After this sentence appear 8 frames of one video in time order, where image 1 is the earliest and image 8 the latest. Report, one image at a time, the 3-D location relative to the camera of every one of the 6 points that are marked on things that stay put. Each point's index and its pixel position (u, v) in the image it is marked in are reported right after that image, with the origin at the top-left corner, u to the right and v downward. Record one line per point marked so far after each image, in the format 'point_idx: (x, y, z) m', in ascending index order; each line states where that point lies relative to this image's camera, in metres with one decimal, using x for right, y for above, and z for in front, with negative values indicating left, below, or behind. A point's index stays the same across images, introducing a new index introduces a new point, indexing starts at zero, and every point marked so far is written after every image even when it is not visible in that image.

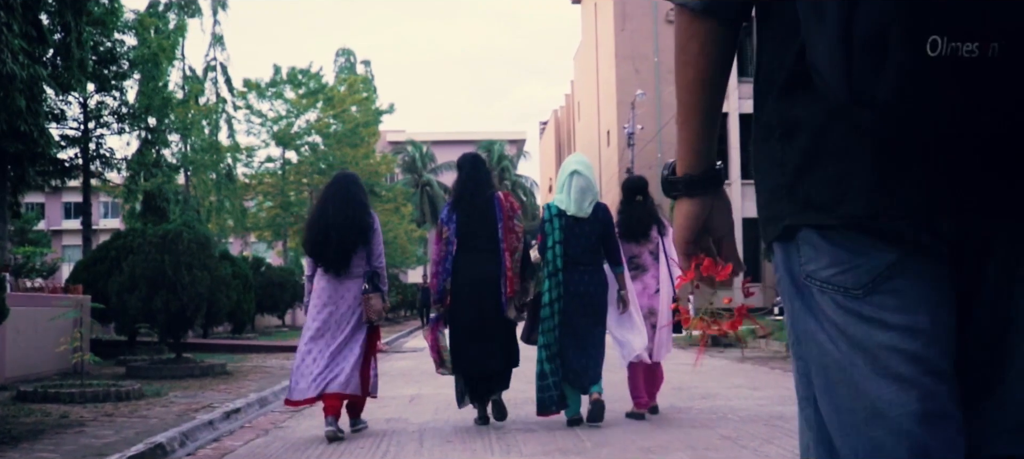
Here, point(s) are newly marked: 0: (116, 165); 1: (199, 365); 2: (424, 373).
0: (-6.1, +1.0, +16.8) m
1: (-3.0, -1.3, +10.3) m
2: (-1.0, -1.6, +12.2) m
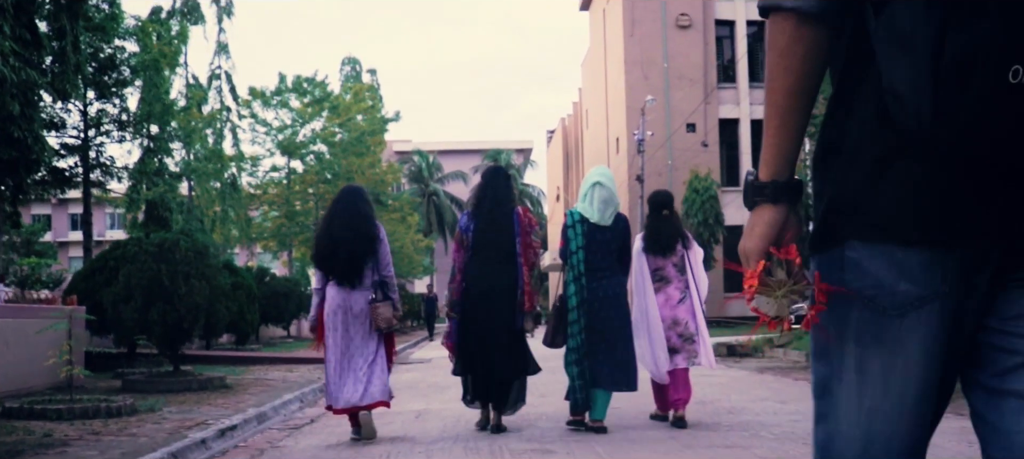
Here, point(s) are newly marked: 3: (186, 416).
0: (-6.0, +0.9, +16.5) m
1: (-2.9, -1.4, +9.9) m
2: (-0.9, -1.7, +11.8) m
3: (-2.2, -1.3, +7.3) m
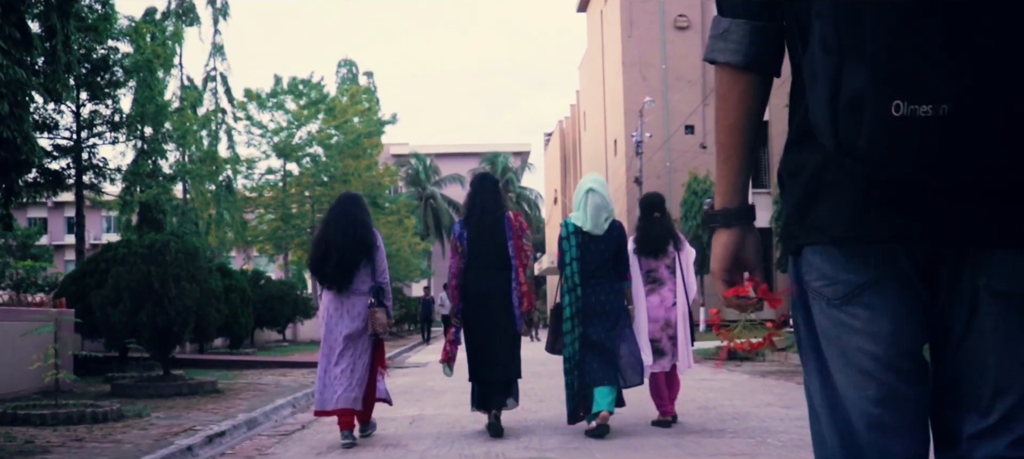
0: (-6.0, +0.8, +16.3) m
1: (-2.9, -1.4, +9.7) m
2: (-0.9, -1.7, +11.7) m
3: (-2.2, -1.3, +7.1) m
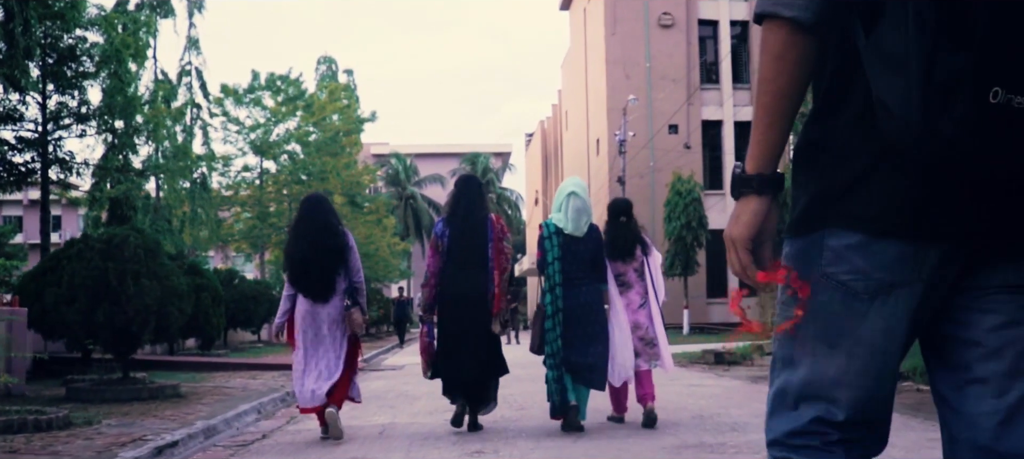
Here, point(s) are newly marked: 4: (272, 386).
0: (-6.3, +0.9, +15.7) m
1: (-3.1, -1.3, +9.2) m
2: (-1.1, -1.7, +11.2) m
3: (-2.4, -1.2, +6.6) m
4: (-2.4, -1.6, +11.1) m
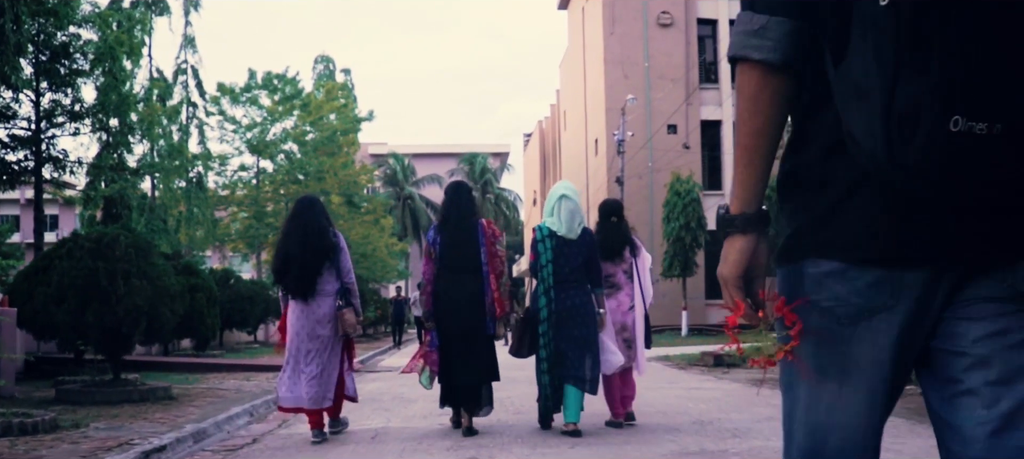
0: (-6.3, +0.9, +15.6) m
1: (-3.1, -1.3, +9.1) m
2: (-1.2, -1.7, +11.0) m
3: (-2.4, -1.2, +6.5) m
4: (-2.5, -1.6, +11.0) m
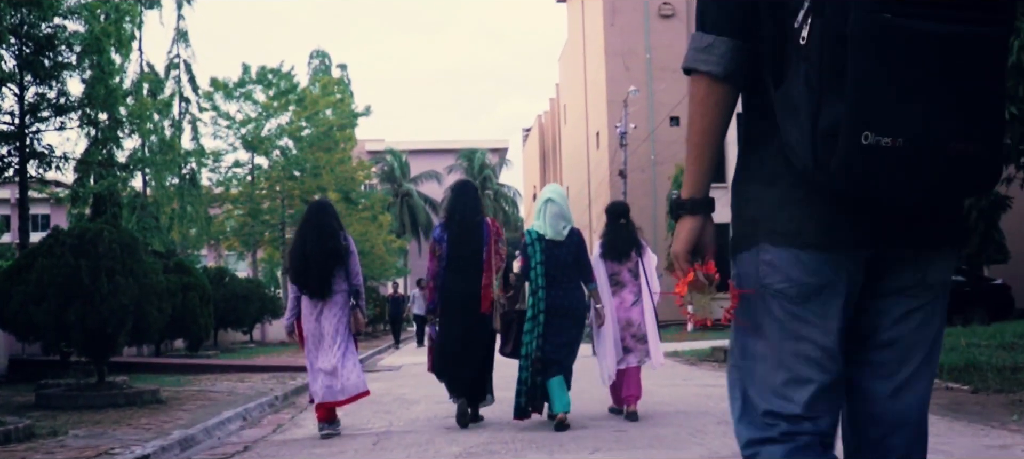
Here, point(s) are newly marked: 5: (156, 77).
0: (-6.3, +0.9, +15.1) m
1: (-3.0, -1.3, +8.6) m
2: (-1.1, -1.6, +10.6) m
3: (-2.3, -1.2, +6.0) m
4: (-2.4, -1.5, +10.5) m
5: (-6.5, +2.8, +19.8) m
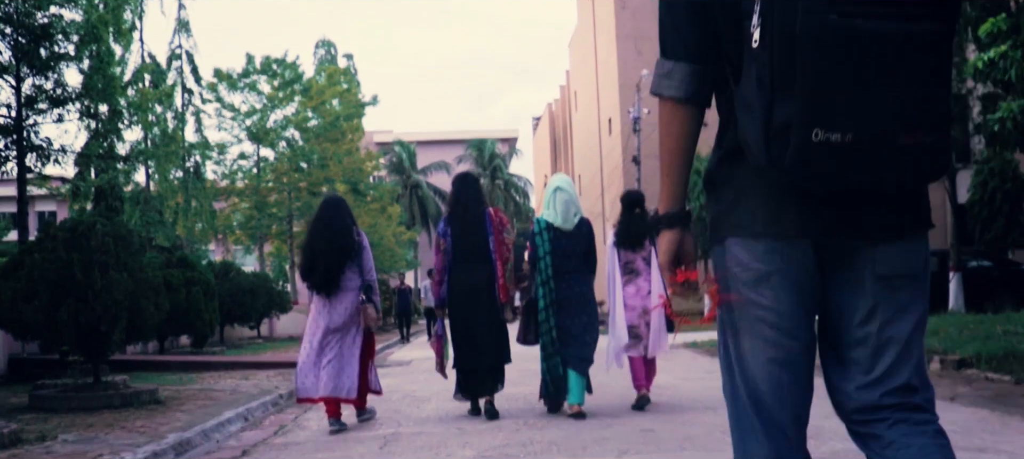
0: (-6.2, +1.0, +14.7) m
1: (-2.9, -1.2, +8.2) m
2: (-1.0, -1.5, +10.2) m
3: (-2.2, -1.1, +5.6) m
4: (-2.3, -1.5, +10.1) m
5: (-6.3, +2.9, +19.4) m
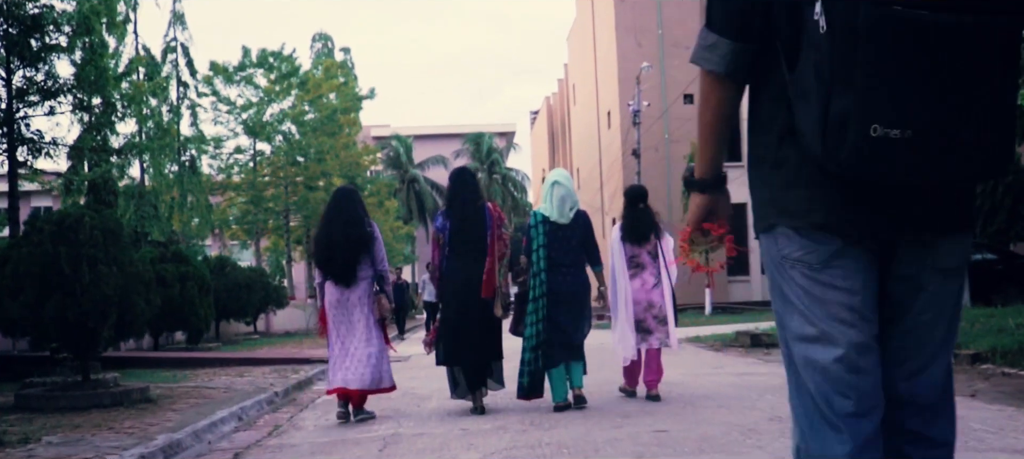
0: (-6.1, +1.1, +14.5) m
1: (-2.9, -1.2, +8.0) m
2: (-1.0, -1.5, +9.9) m
3: (-2.2, -1.1, +5.4) m
4: (-2.3, -1.4, +9.9) m
5: (-6.3, +3.0, +19.2) m
